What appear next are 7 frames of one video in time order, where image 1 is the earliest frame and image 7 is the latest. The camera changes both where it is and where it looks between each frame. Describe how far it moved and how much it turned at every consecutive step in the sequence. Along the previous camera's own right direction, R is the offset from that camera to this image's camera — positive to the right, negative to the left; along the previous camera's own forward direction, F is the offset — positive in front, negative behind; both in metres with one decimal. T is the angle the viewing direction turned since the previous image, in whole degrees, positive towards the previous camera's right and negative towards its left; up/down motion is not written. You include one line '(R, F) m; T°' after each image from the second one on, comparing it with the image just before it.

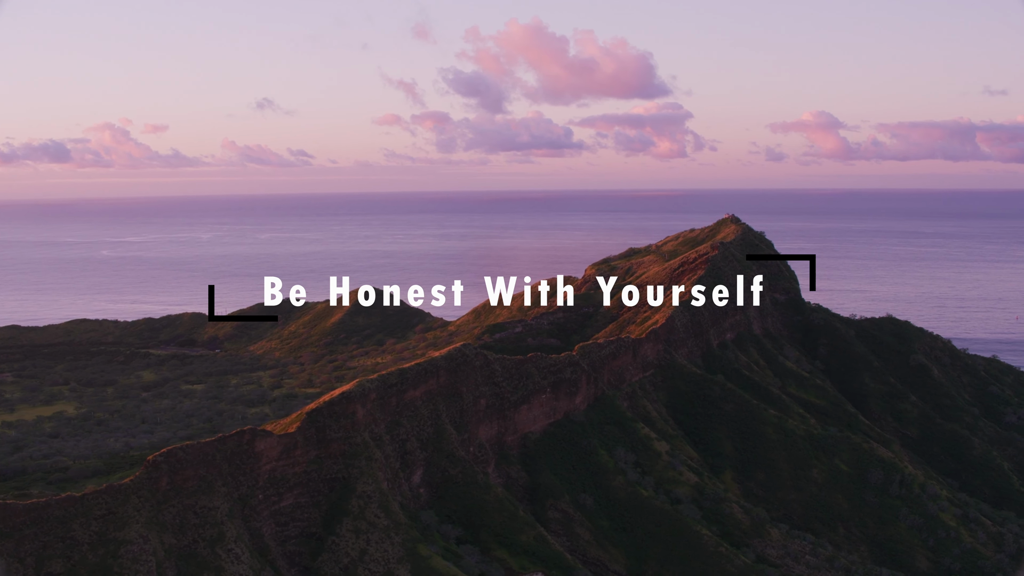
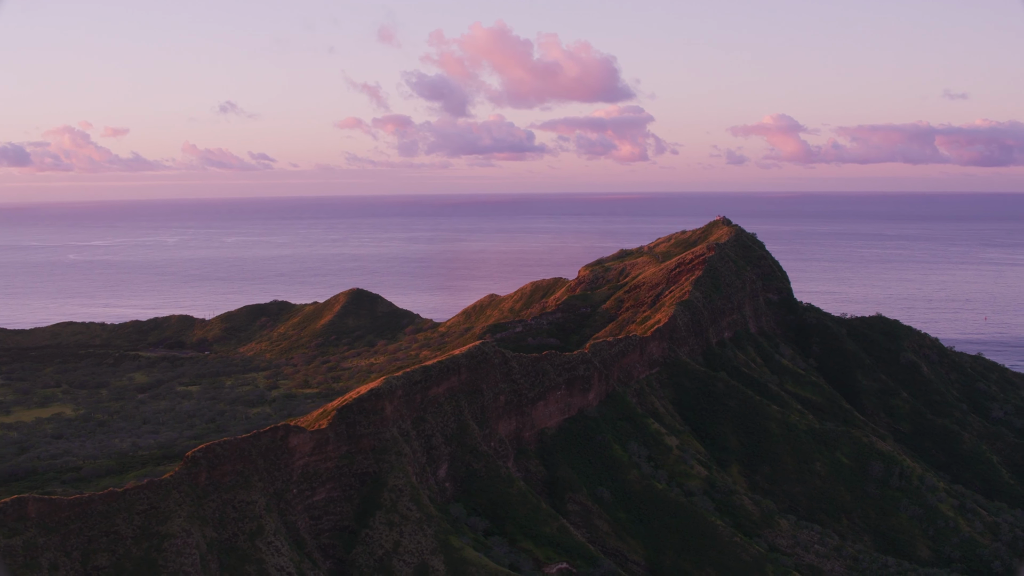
(-2.5, -1.2) m; +2°
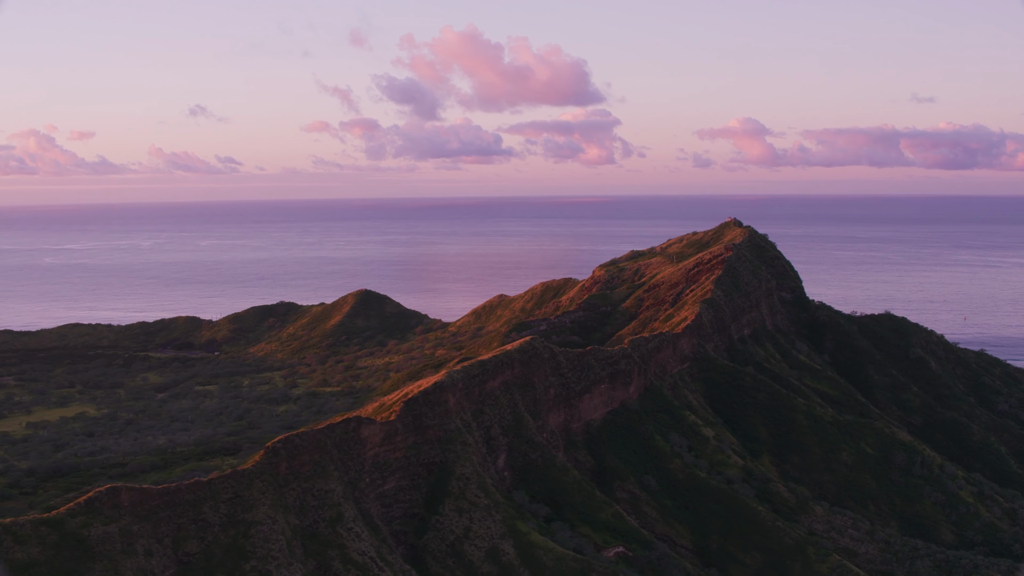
(-4.0, -1.5) m; +2°
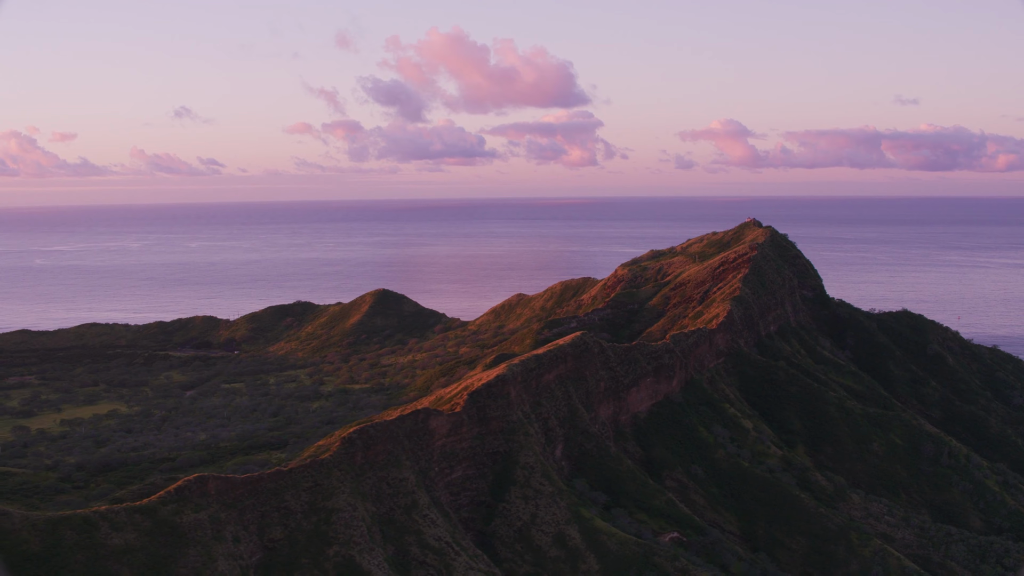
(-3.5, -1.3) m; +1°
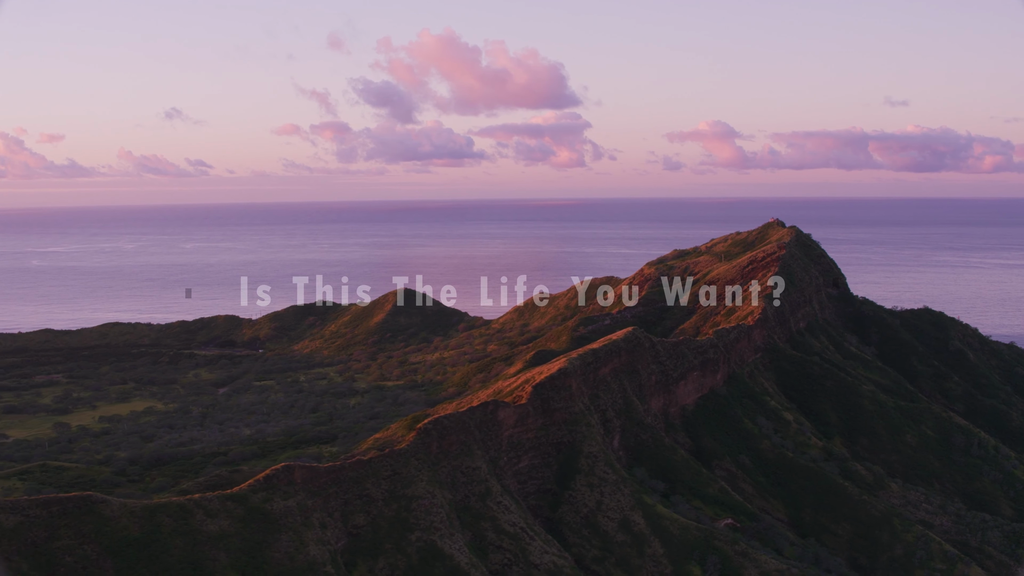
(-3.5, -1.3) m; +1°
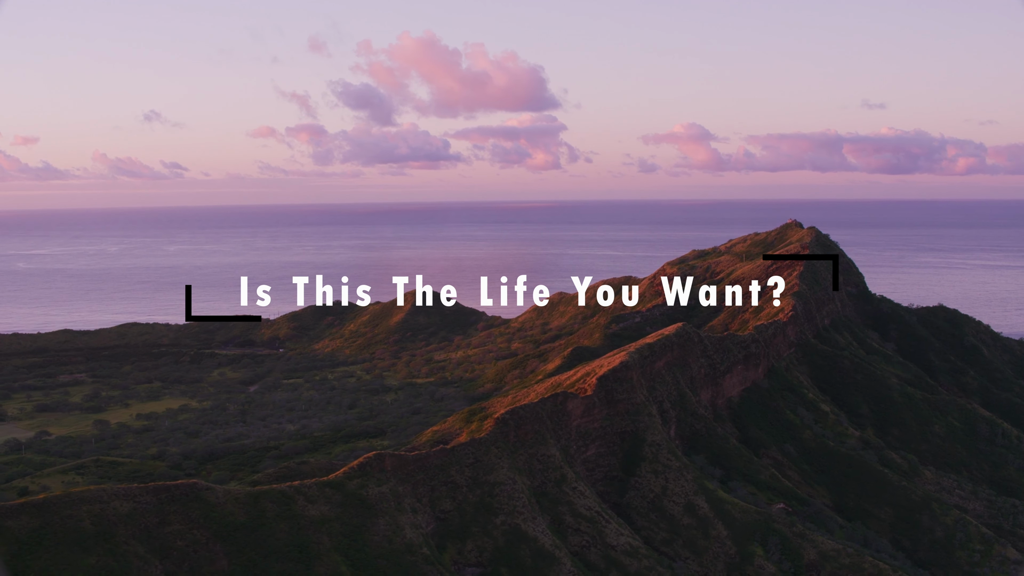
(-4.3, -1.6) m; +1°
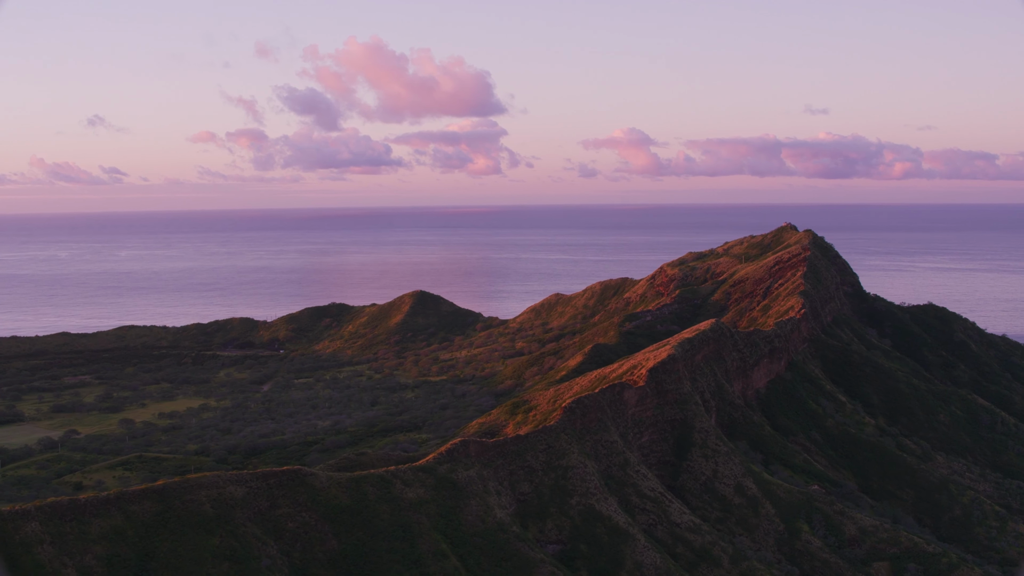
(-5.7, -2.2) m; +3°
